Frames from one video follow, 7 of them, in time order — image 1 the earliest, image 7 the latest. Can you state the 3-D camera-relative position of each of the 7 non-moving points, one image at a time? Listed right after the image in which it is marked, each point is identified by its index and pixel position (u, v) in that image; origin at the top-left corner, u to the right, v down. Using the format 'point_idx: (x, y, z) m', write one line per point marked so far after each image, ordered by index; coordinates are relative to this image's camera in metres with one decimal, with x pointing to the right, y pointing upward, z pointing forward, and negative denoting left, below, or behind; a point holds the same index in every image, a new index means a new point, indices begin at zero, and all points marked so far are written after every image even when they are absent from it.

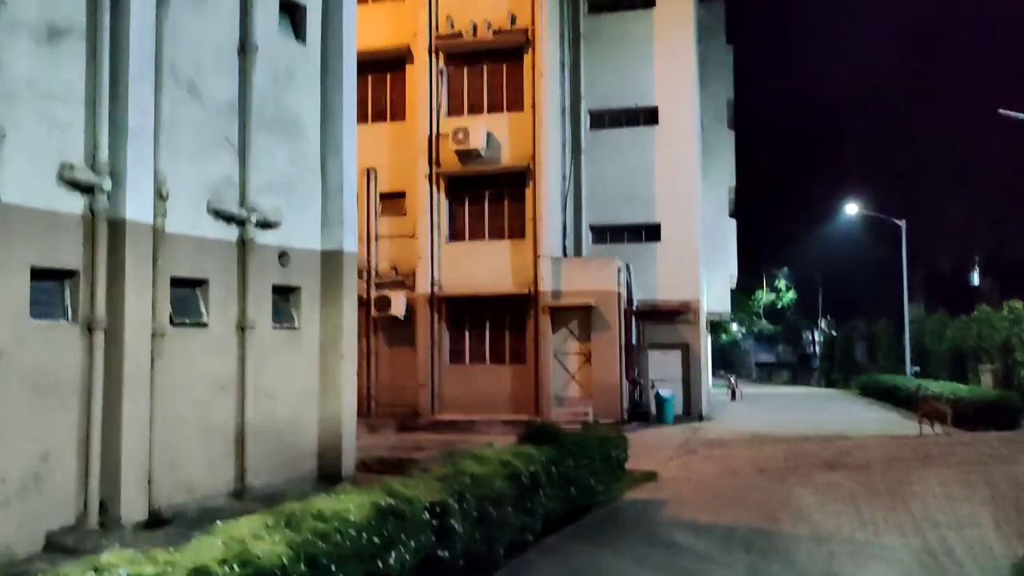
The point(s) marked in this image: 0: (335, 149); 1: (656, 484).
0: (-2.1, +1.7, +10.5) m
1: (+1.8, -2.4, +11.0) m
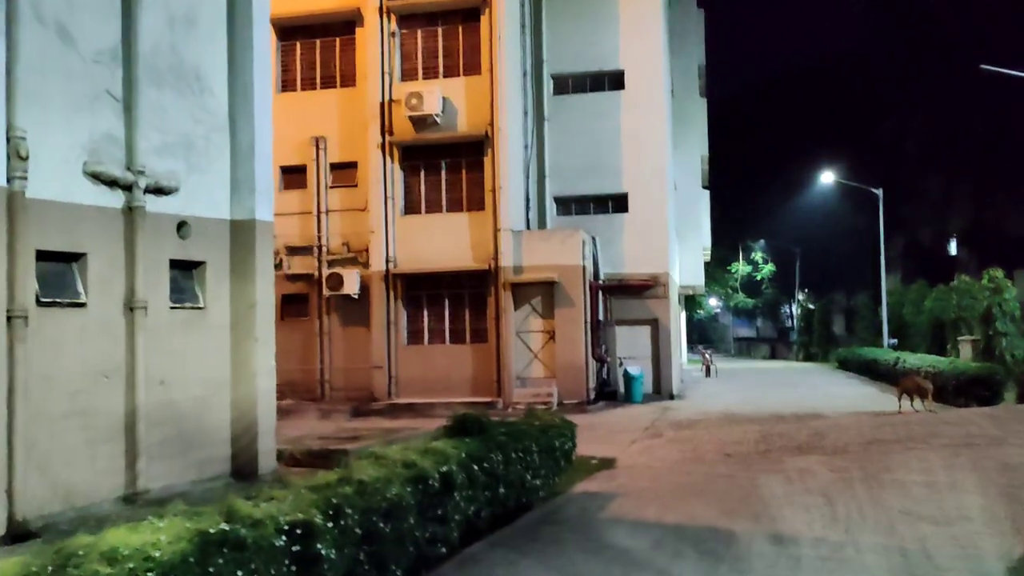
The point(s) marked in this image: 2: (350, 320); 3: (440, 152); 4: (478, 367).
0: (-2.9, +2.0, +9.3) m
1: (+1.1, -2.1, +10.0) m
2: (-3.7, -0.7, +19.8) m
3: (-1.6, +3.0, +19.7) m
4: (-0.8, -1.7, +19.3) m
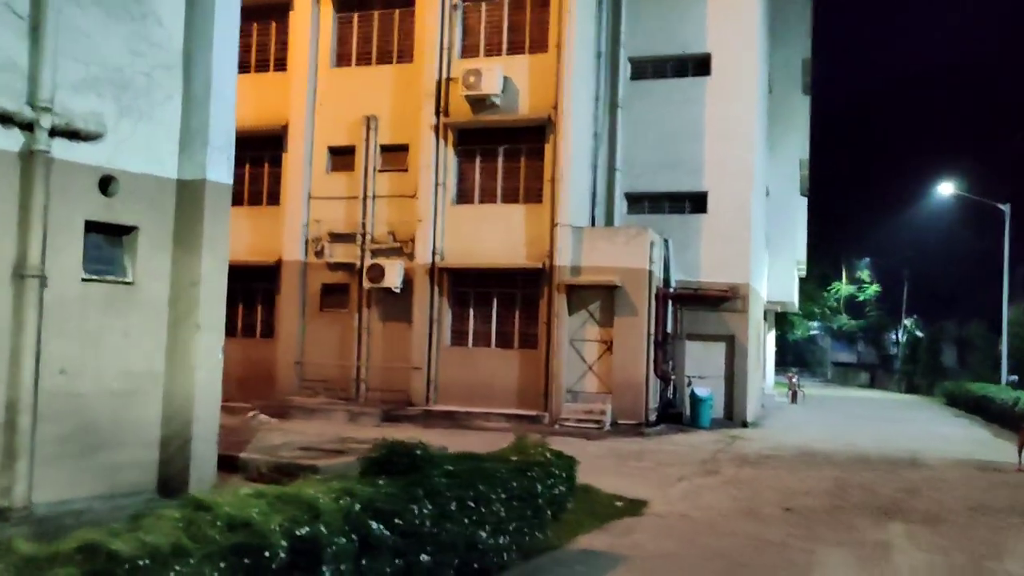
0: (-2.7, +2.2, +7.7) m
1: (+1.1, -2.1, +7.9) m
2: (-2.5, -0.6, +18.2) m
3: (-0.3, +3.1, +17.9) m
4: (+0.3, -1.7, +17.4) m
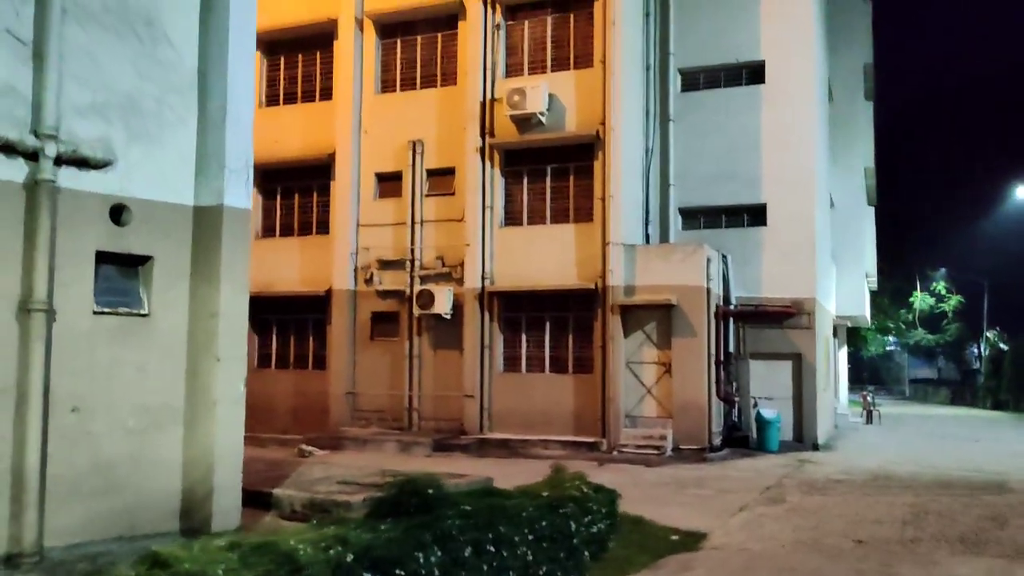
0: (-2.5, +1.9, +7.4) m
1: (+1.4, -2.2, +7.2) m
2: (-1.4, -1.1, +17.8) m
3: (+0.7, +2.6, +17.4) m
4: (+1.3, -2.2, +16.7) m
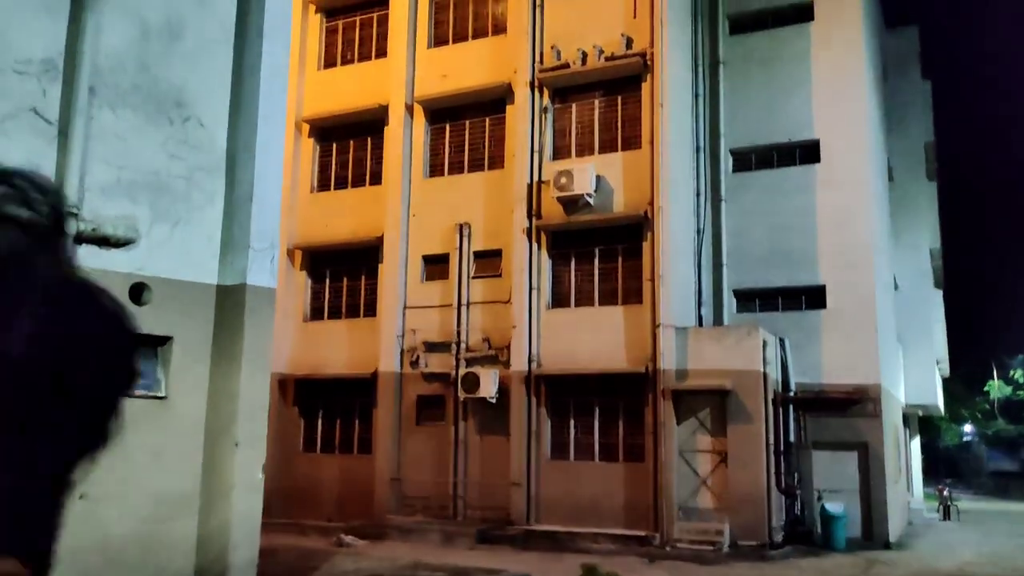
0: (-2.2, +1.3, +7.4) m
1: (+1.7, -2.9, +6.5) m
2: (-0.5, -2.7, +17.3) m
3: (+1.6, +1.0, +17.1) m
4: (+2.2, -3.7, +15.9) m
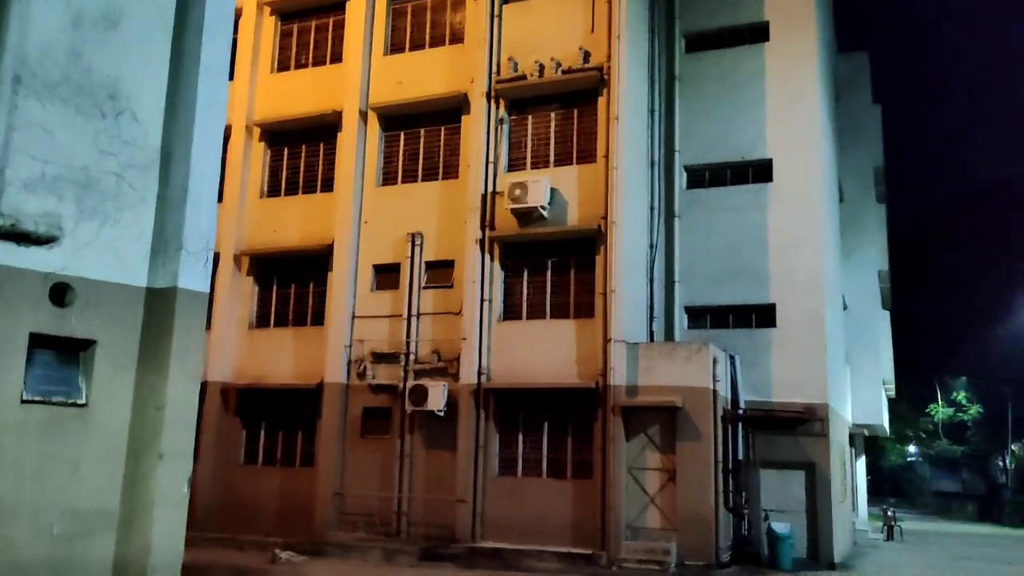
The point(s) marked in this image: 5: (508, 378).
0: (-2.6, +1.2, +7.0) m
1: (+1.2, -3.0, +6.3) m
2: (-1.5, -3.0, +16.9) m
3: (+0.7, +0.7, +17.0) m
4: (+1.2, -4.0, +15.7) m
5: (-0.1, -1.7, +16.6) m
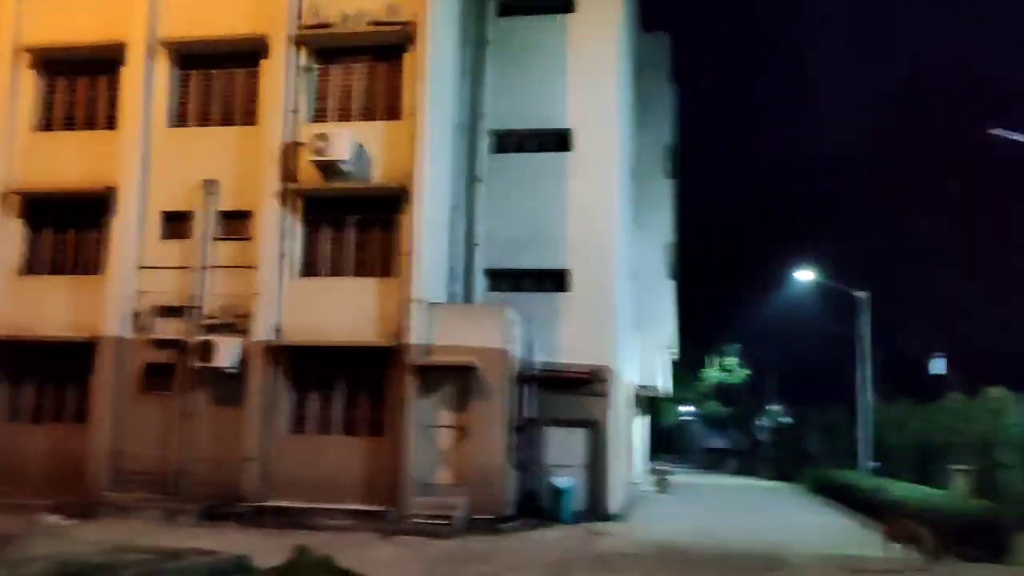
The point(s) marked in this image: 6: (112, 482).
0: (-4.2, +1.7, +6.2) m
1: (-0.5, -2.7, +6.5) m
2: (-5.4, -2.1, +16.3) m
3: (-3.1, +1.5, +16.6) m
4: (-2.5, -3.2, +15.7) m
5: (-3.9, -0.9, +16.2) m
6: (-7.4, -3.6, +16.2) m
